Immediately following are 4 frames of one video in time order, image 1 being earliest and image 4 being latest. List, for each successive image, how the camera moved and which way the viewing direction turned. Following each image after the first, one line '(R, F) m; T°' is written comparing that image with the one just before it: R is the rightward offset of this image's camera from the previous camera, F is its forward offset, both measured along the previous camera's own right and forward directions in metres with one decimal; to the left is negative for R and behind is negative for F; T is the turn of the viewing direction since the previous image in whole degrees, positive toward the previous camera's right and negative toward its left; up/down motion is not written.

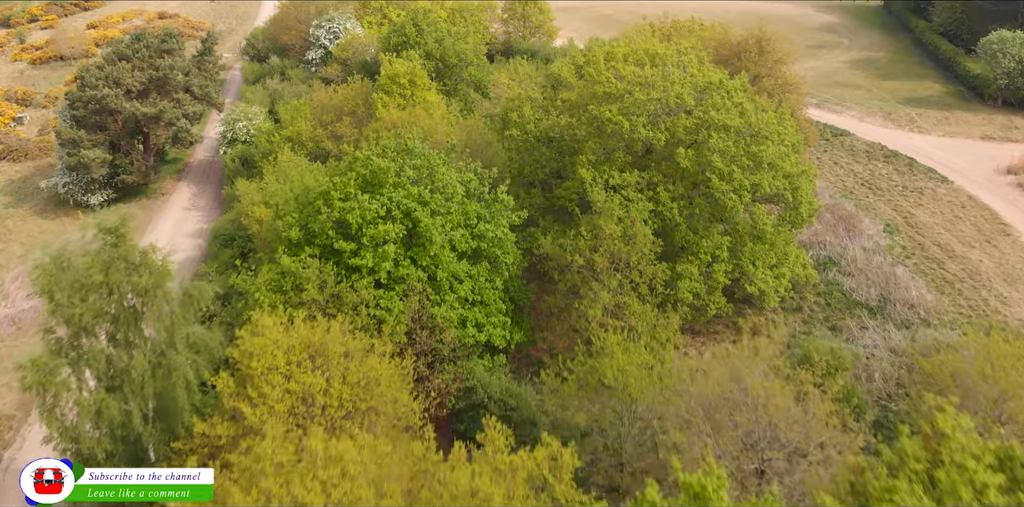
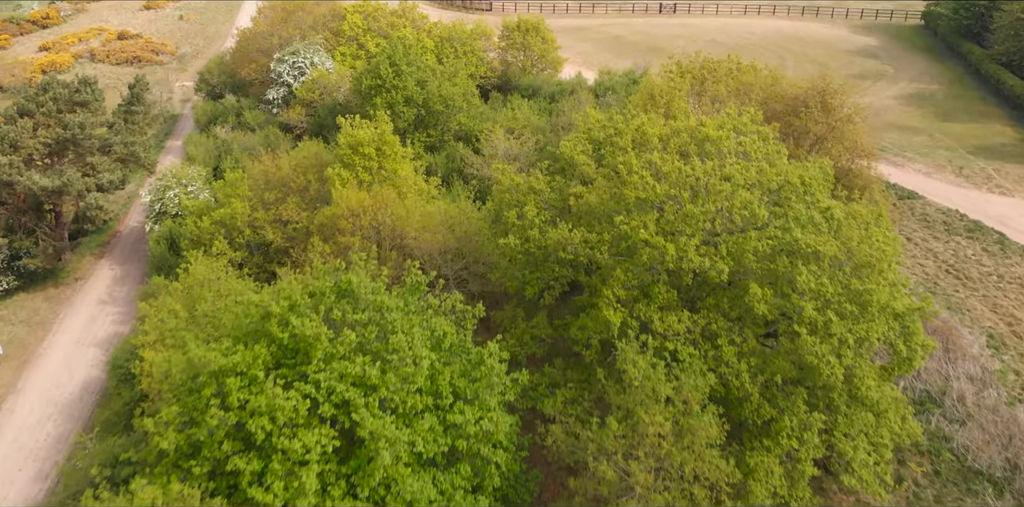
(+0.1, +6.8) m; 0°
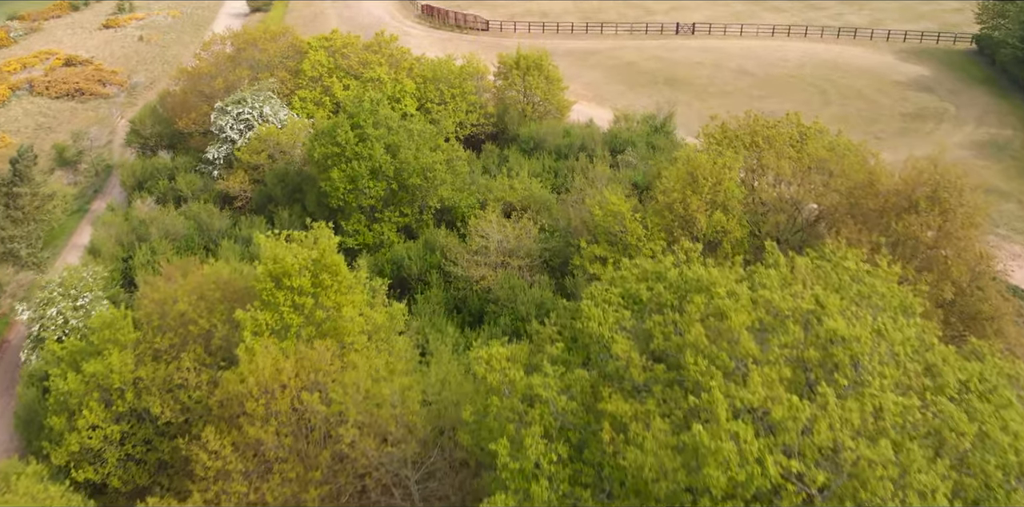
(+0.1, +7.1) m; 0°
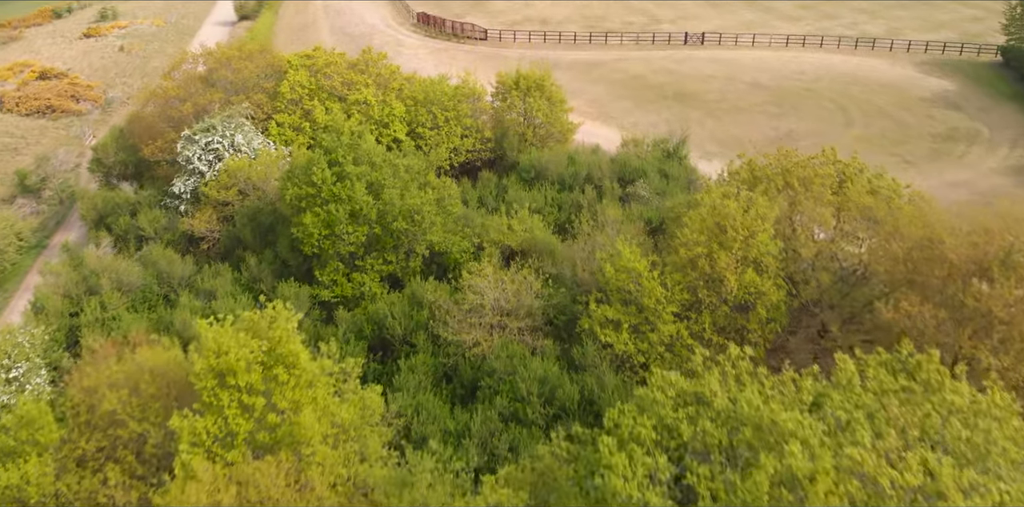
(0.0, +2.9) m; 0°
